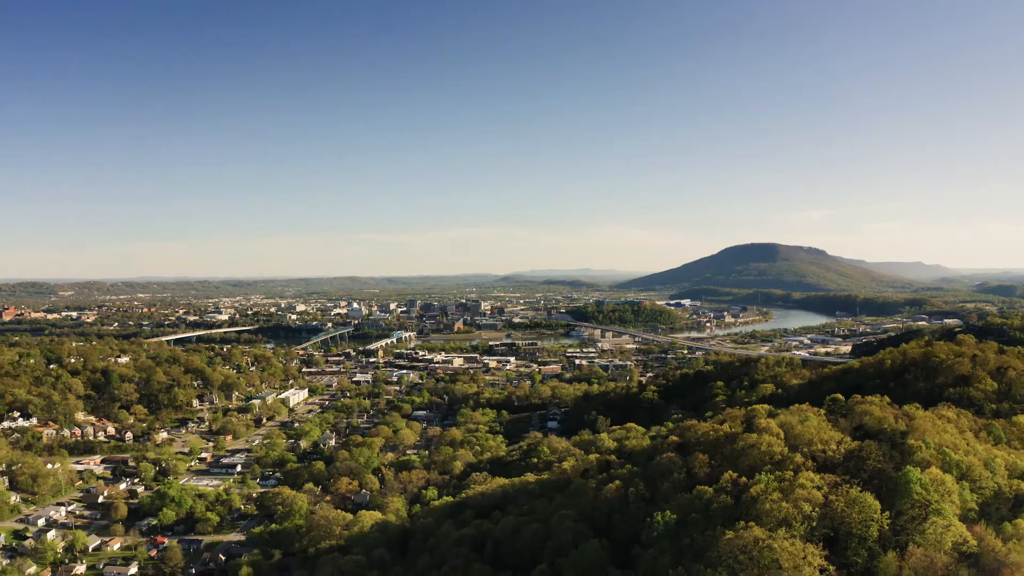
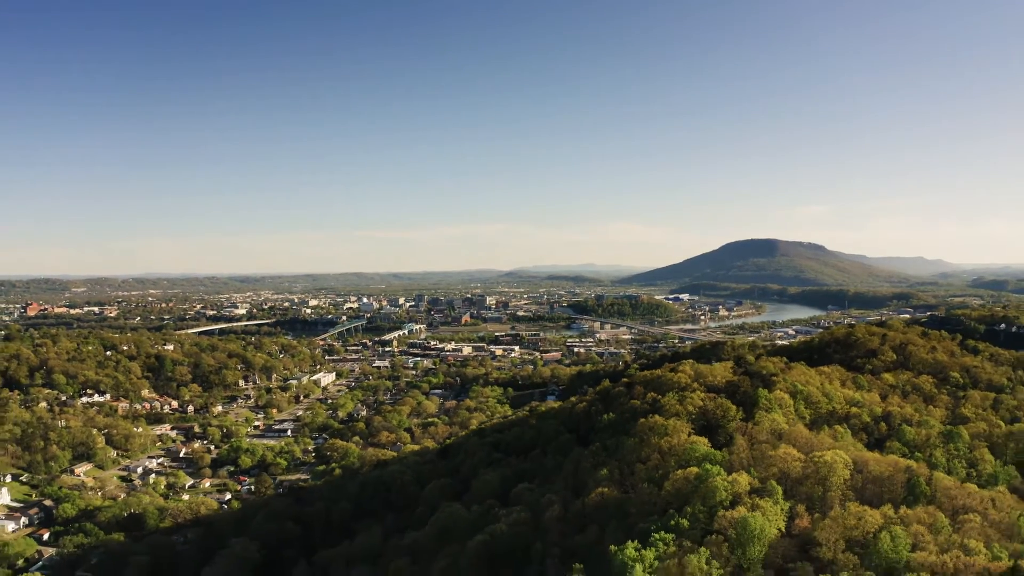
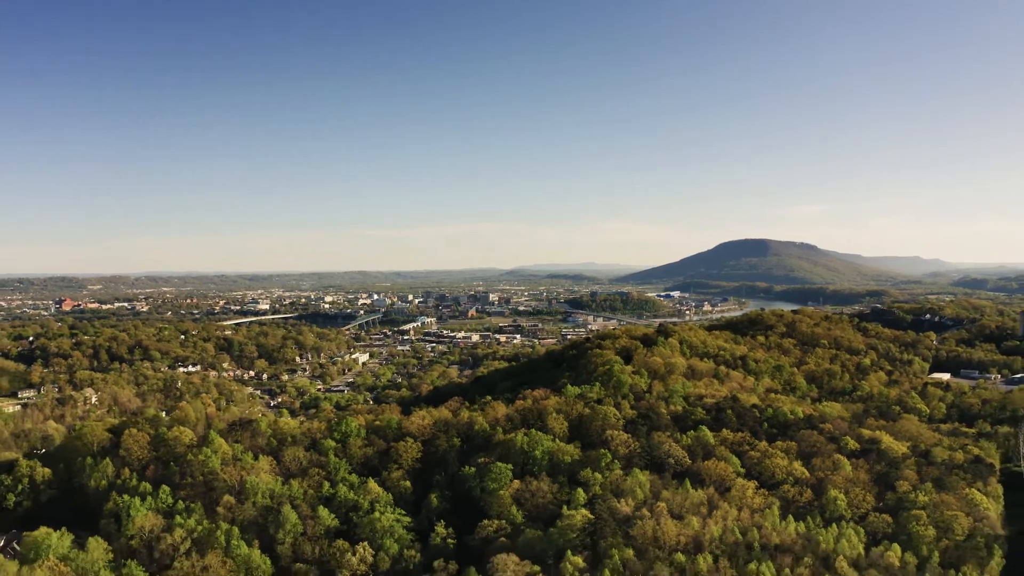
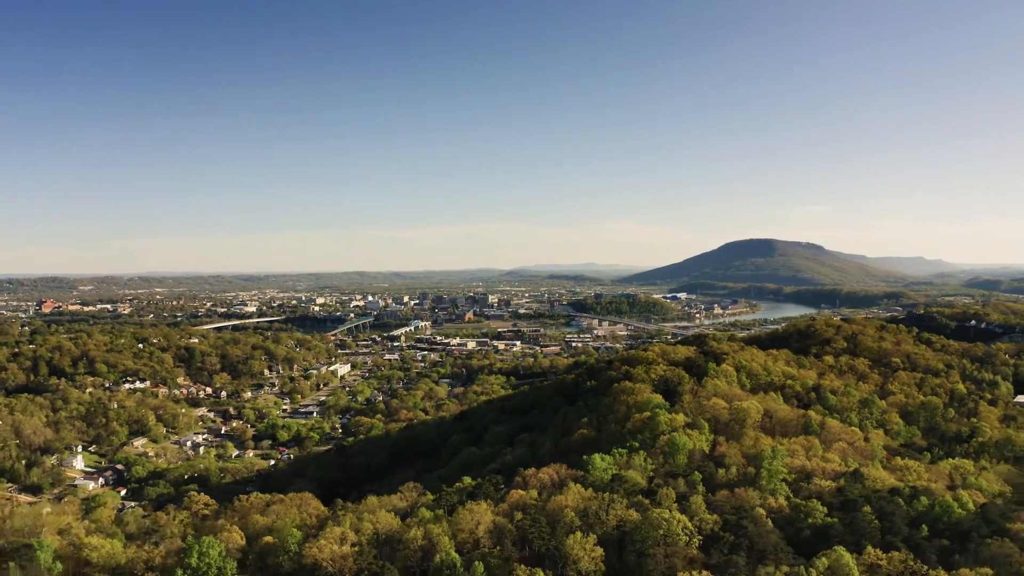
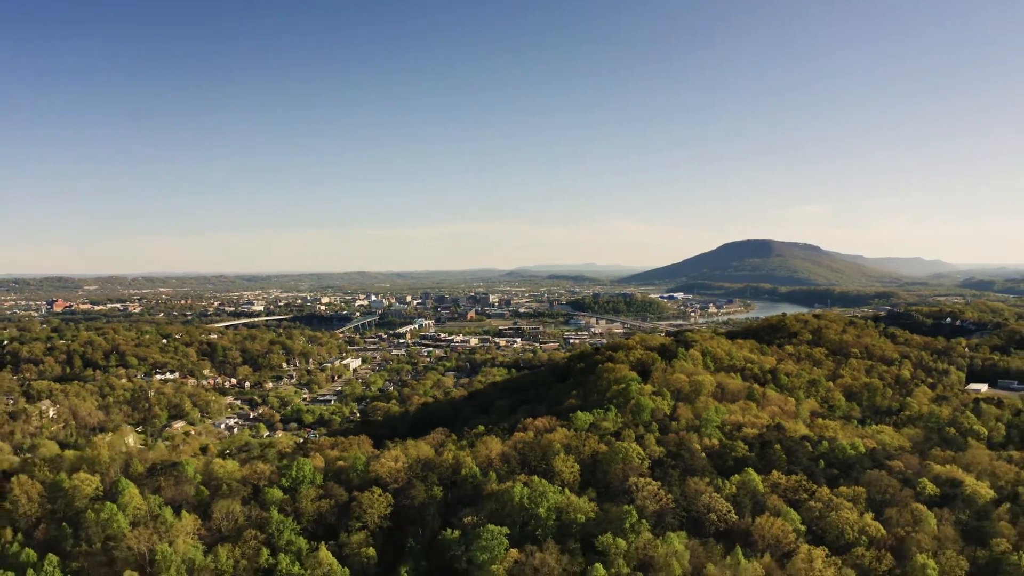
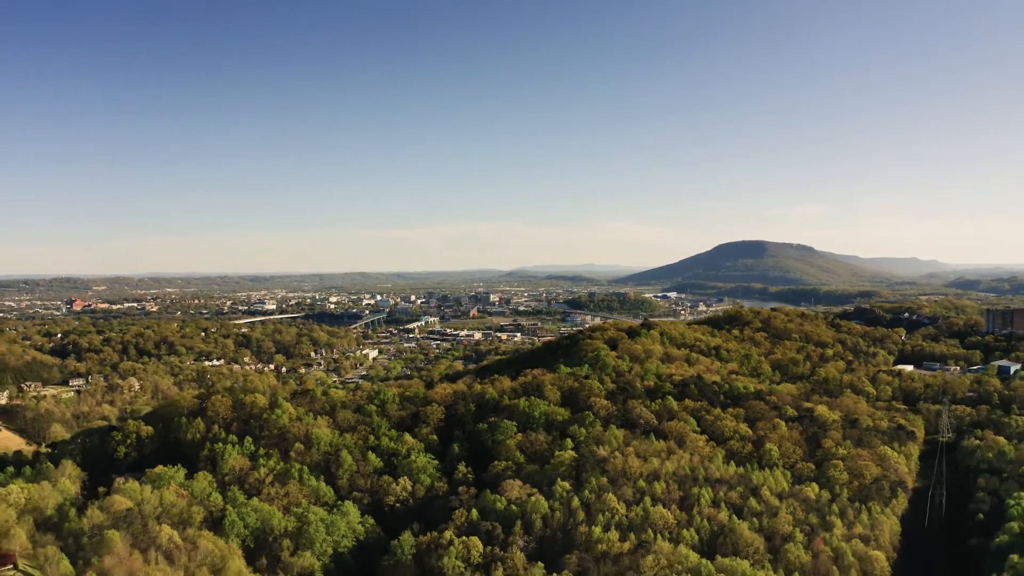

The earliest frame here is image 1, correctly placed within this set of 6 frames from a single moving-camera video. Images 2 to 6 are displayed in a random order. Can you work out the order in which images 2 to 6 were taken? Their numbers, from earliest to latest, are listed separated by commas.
2, 4, 5, 3, 6
